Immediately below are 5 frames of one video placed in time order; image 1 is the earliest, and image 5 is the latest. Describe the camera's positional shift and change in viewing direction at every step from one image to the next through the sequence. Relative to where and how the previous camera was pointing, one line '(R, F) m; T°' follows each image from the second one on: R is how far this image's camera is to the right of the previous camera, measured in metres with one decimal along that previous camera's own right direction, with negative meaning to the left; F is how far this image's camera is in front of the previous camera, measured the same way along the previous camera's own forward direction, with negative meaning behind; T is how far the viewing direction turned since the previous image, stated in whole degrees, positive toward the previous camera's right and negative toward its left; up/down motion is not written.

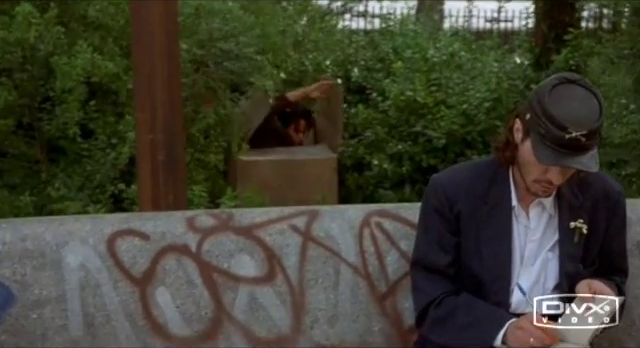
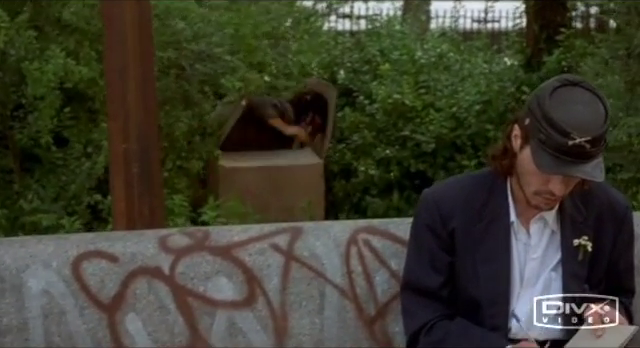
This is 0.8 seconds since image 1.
(0.0, +0.2) m; +1°
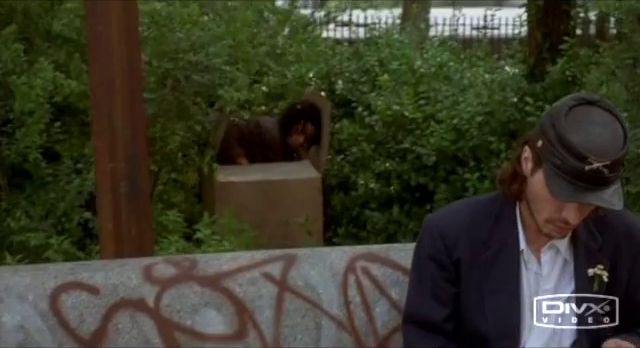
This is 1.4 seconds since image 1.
(0.0, +0.2) m; 0°
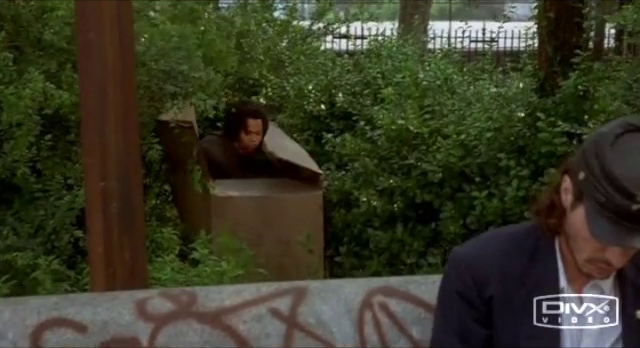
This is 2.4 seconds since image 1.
(-0.1, +0.3) m; 0°
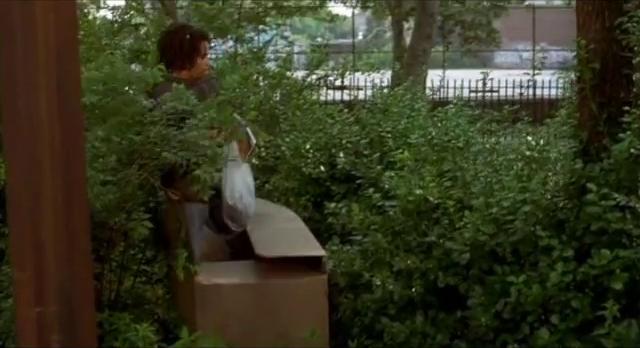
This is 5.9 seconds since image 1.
(-0.1, +1.0) m; +1°
